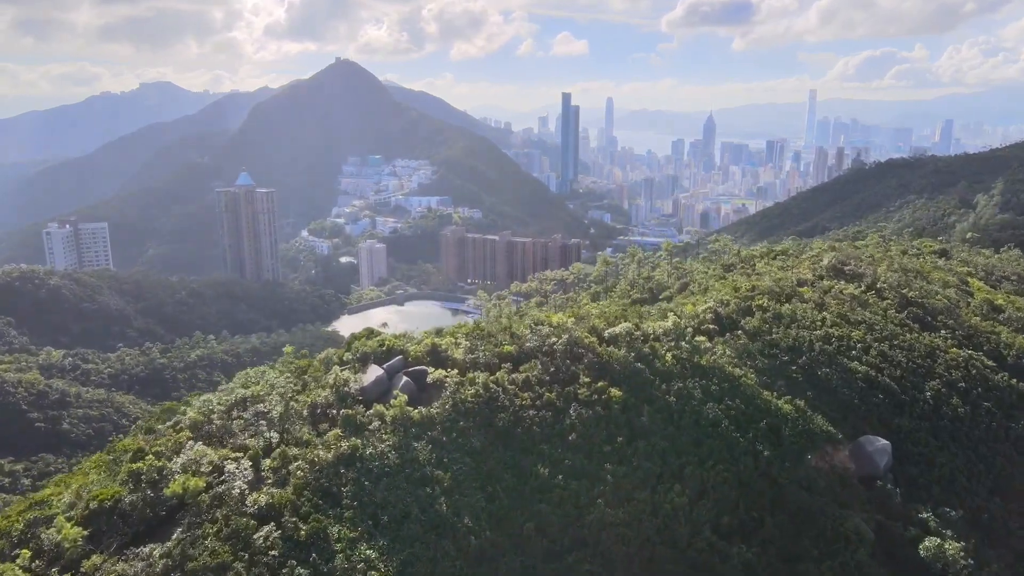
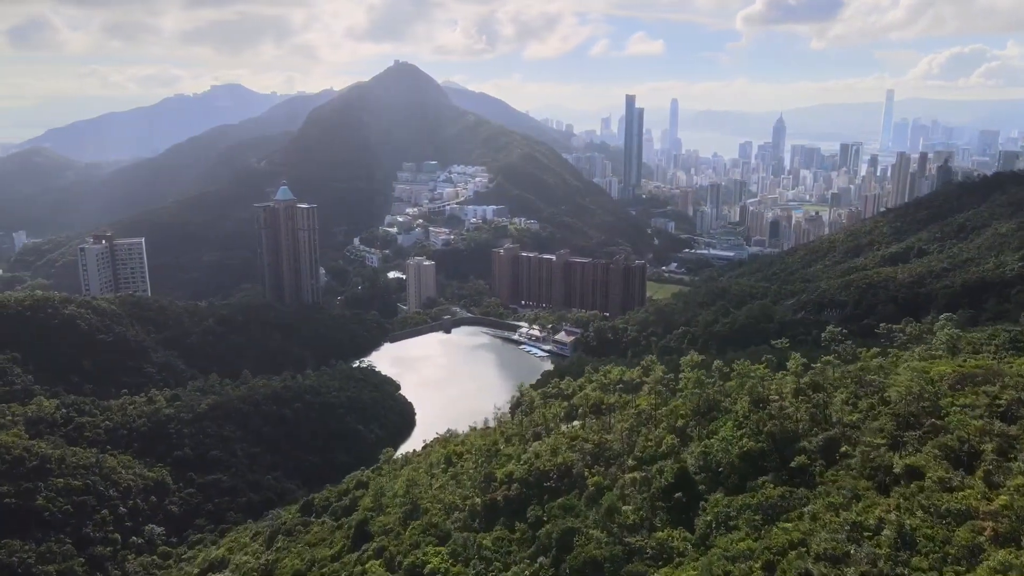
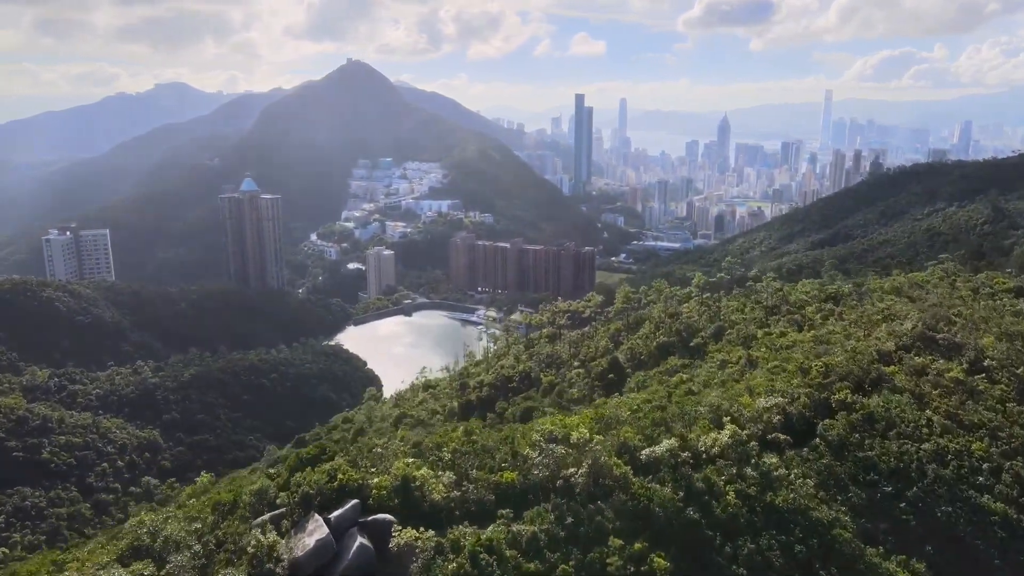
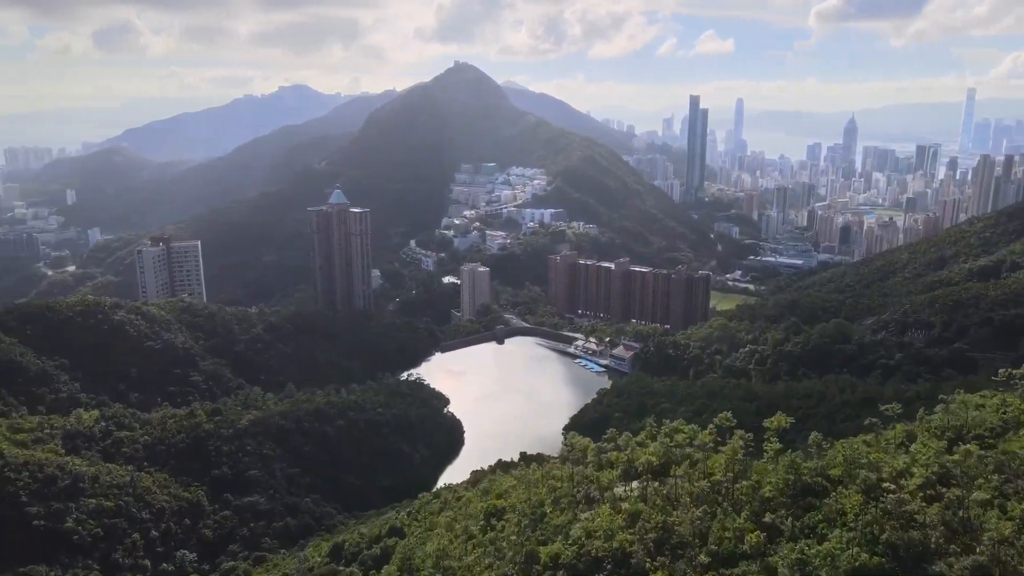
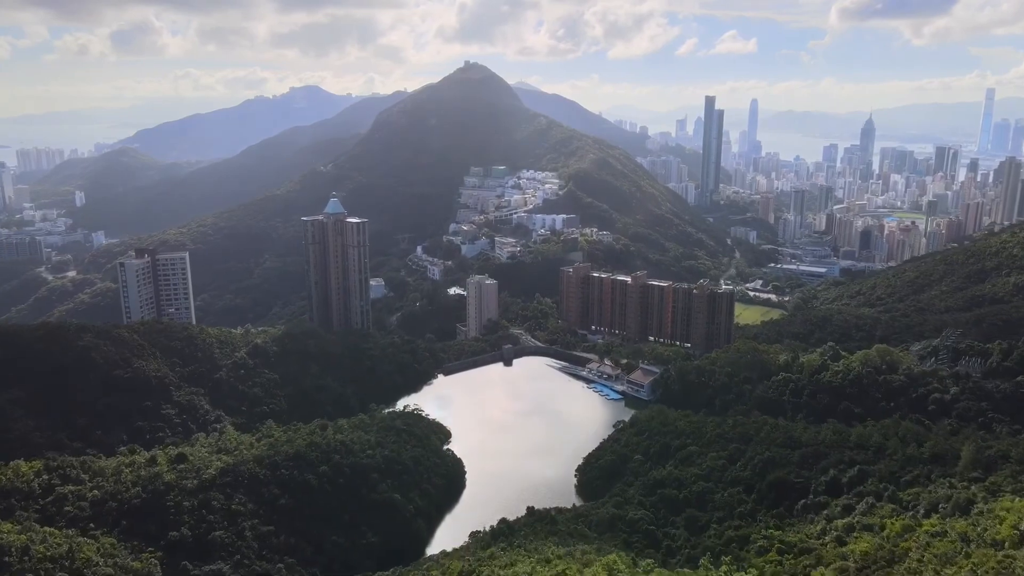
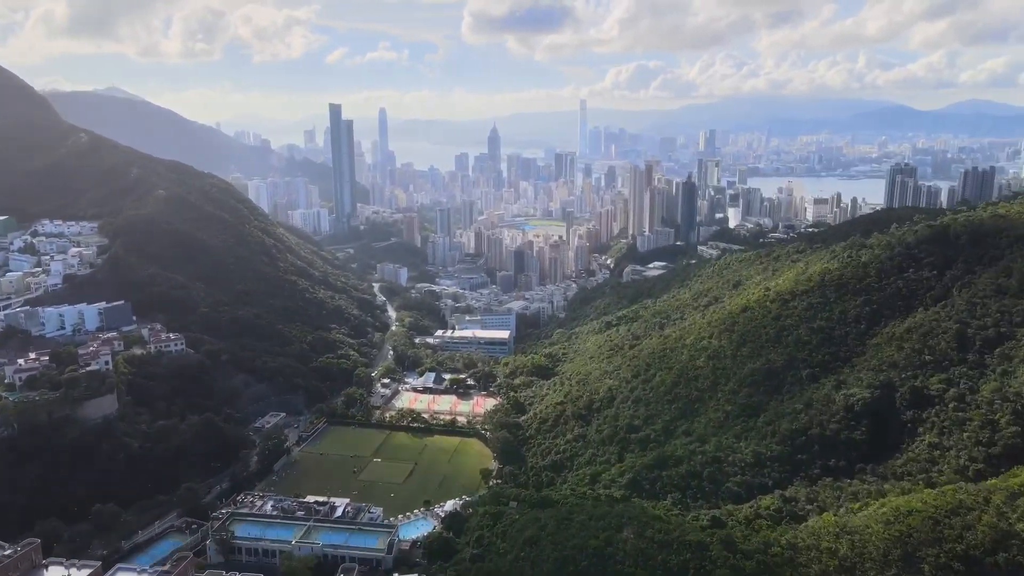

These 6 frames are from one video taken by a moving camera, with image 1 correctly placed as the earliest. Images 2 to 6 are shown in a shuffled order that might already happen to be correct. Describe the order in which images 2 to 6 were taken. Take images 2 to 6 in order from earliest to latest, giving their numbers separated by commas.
3, 2, 4, 5, 6
